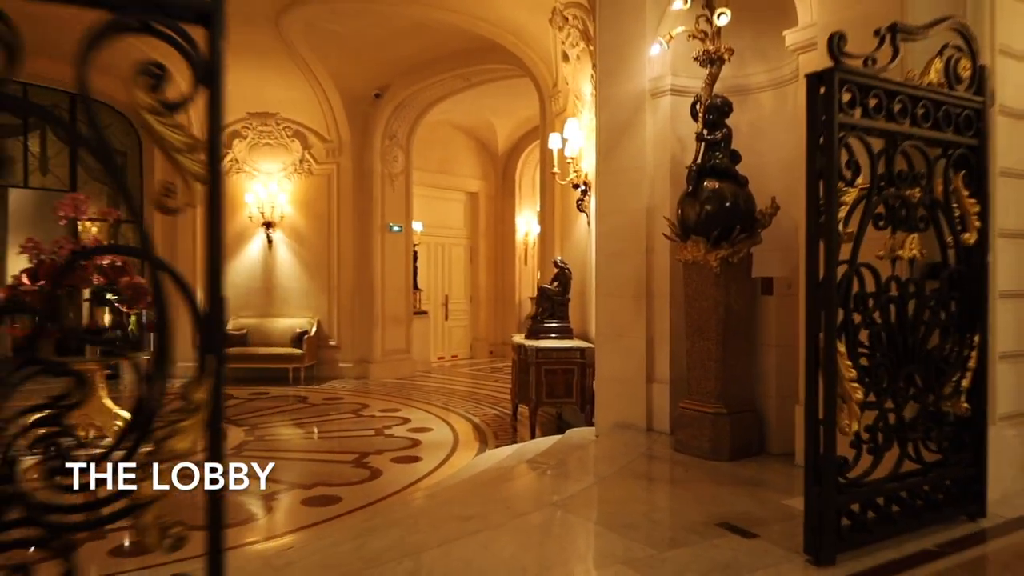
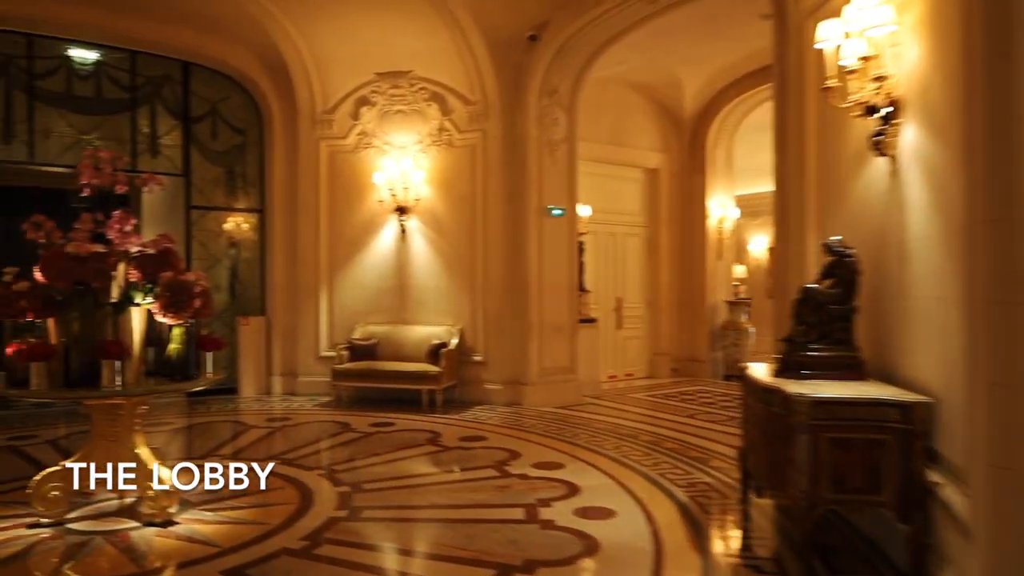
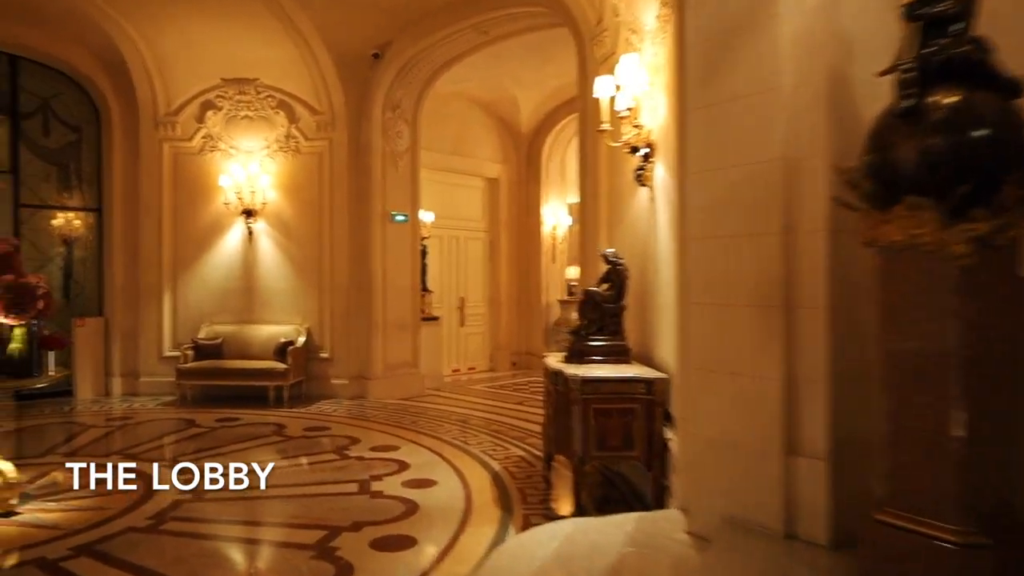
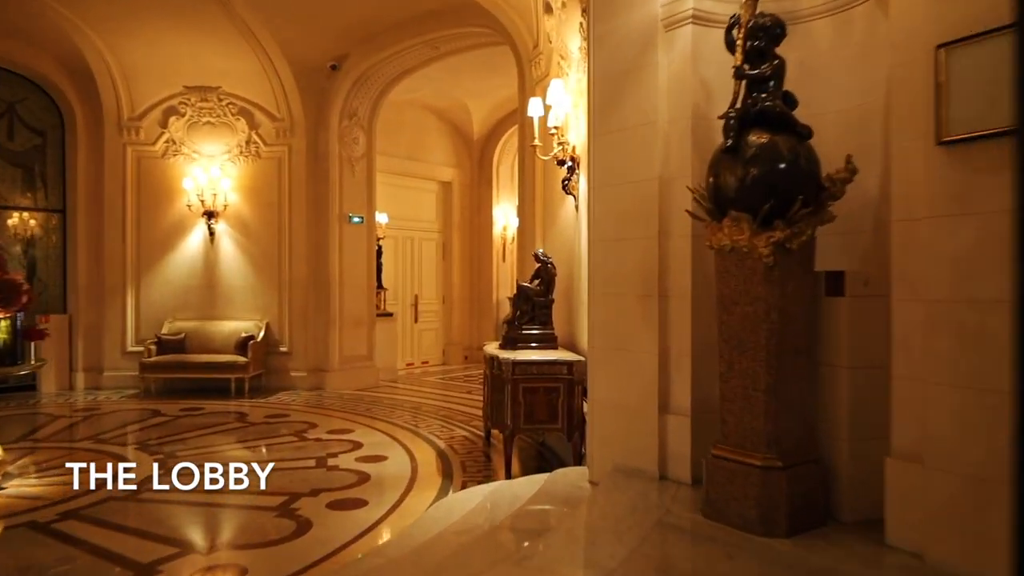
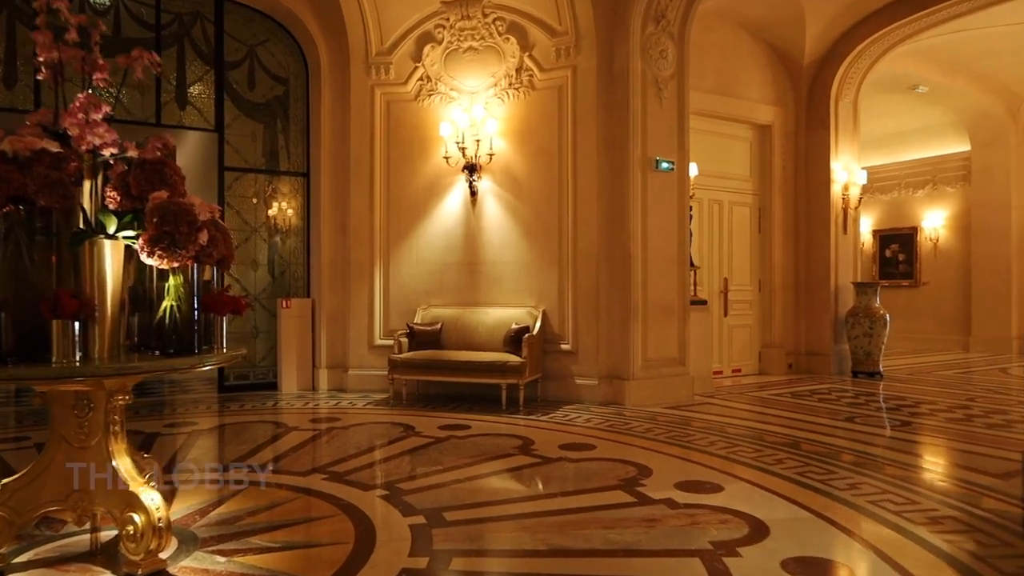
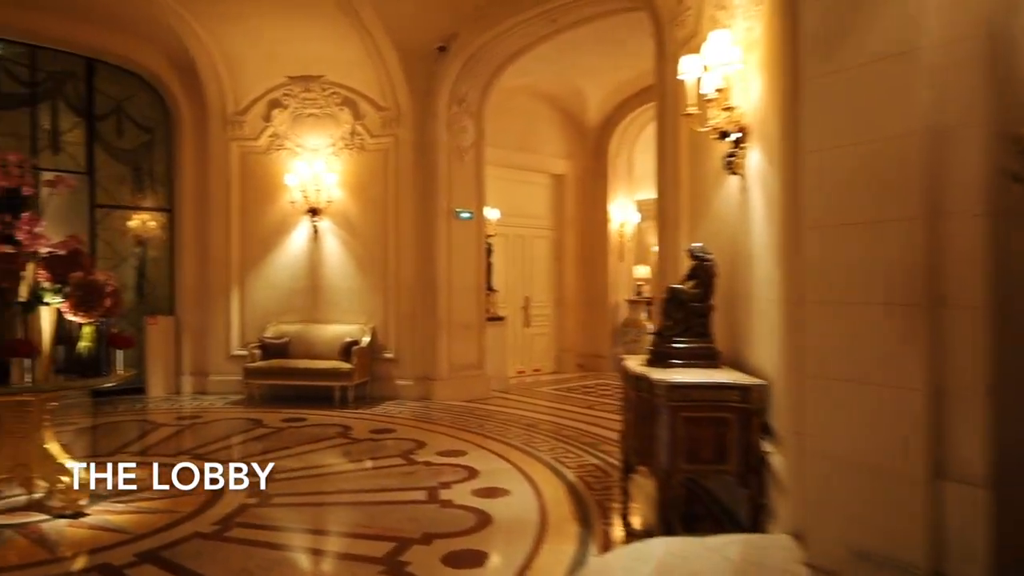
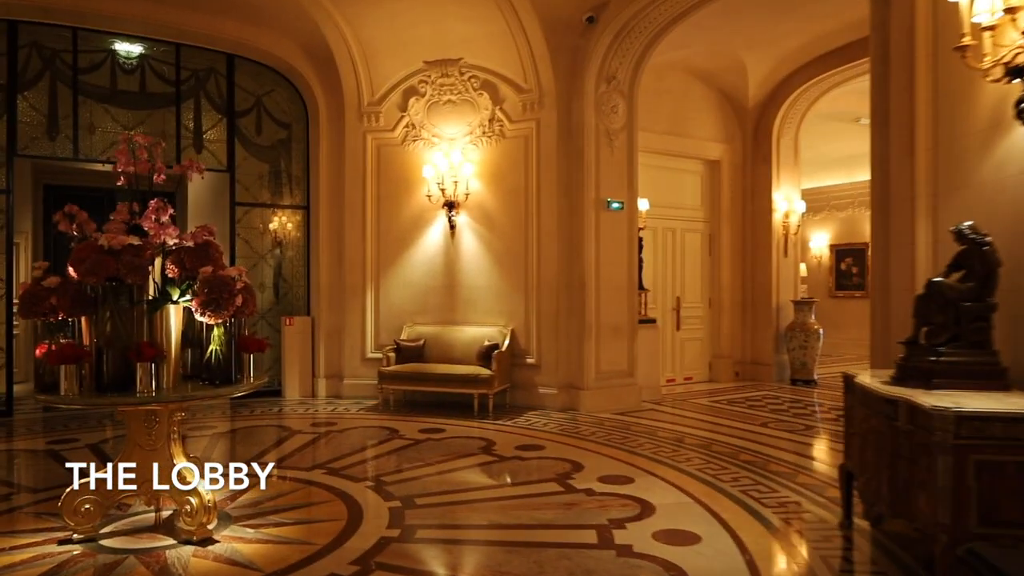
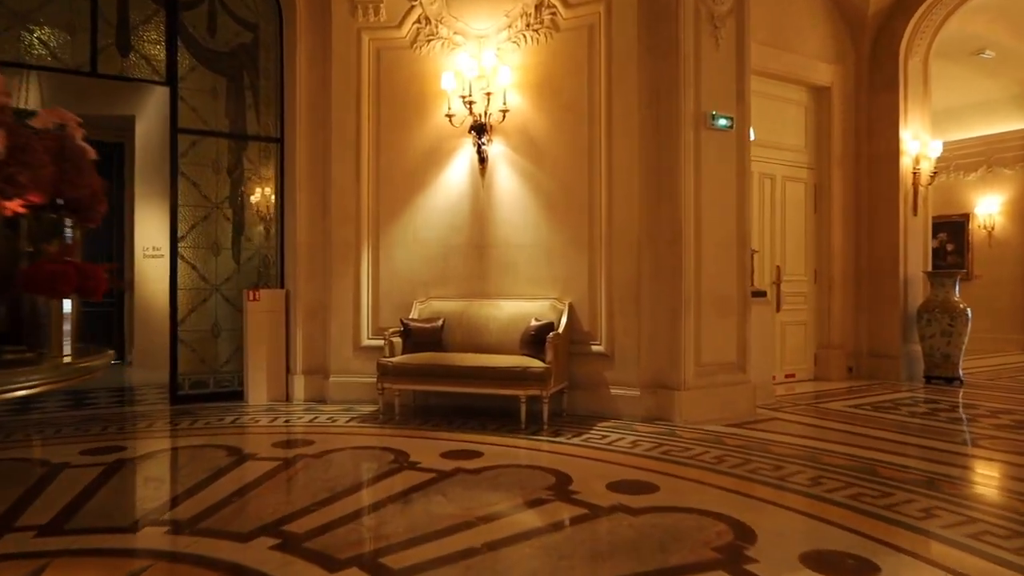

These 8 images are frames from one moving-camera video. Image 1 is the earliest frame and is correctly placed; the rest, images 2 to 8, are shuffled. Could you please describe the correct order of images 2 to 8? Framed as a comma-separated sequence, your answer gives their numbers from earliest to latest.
4, 3, 6, 2, 7, 5, 8
